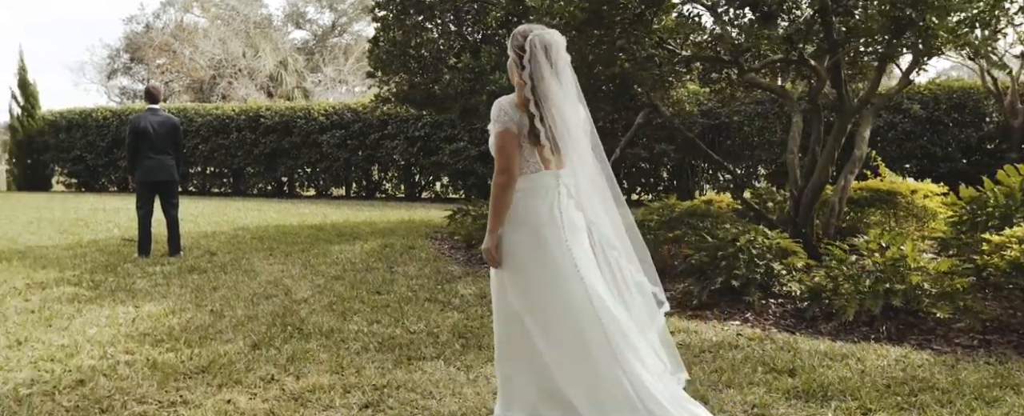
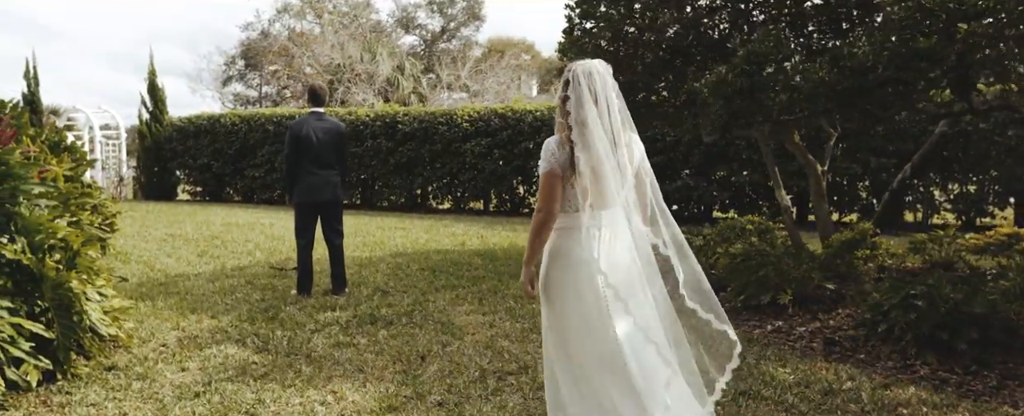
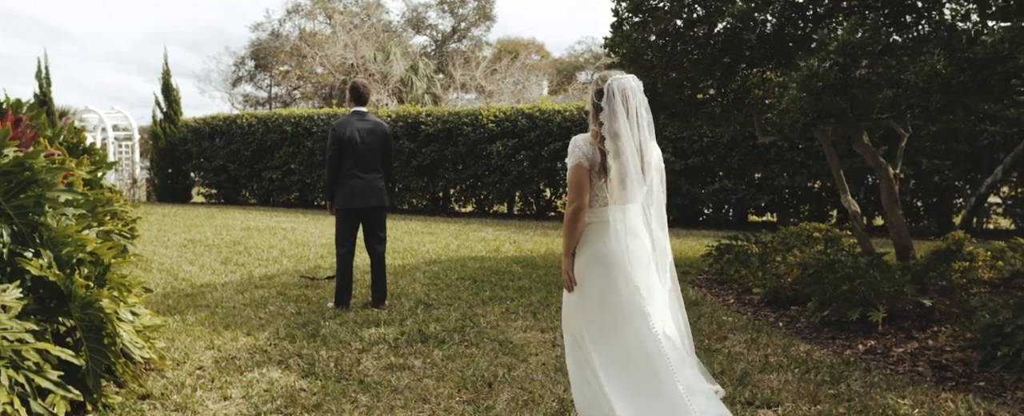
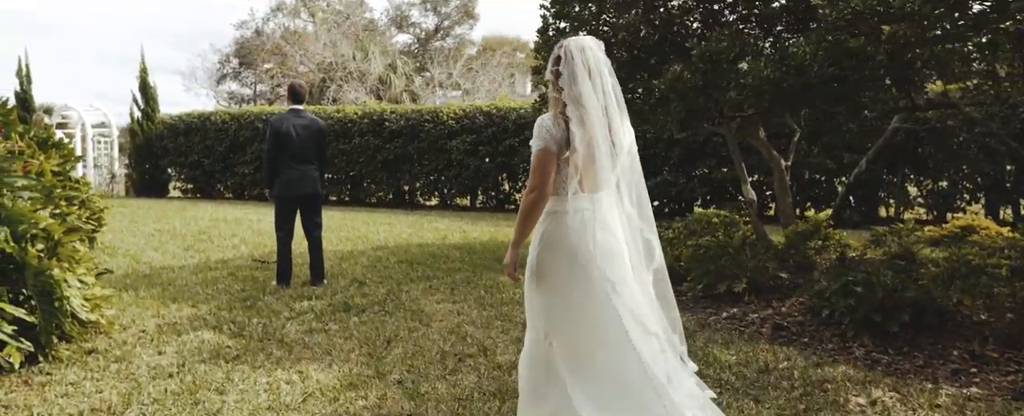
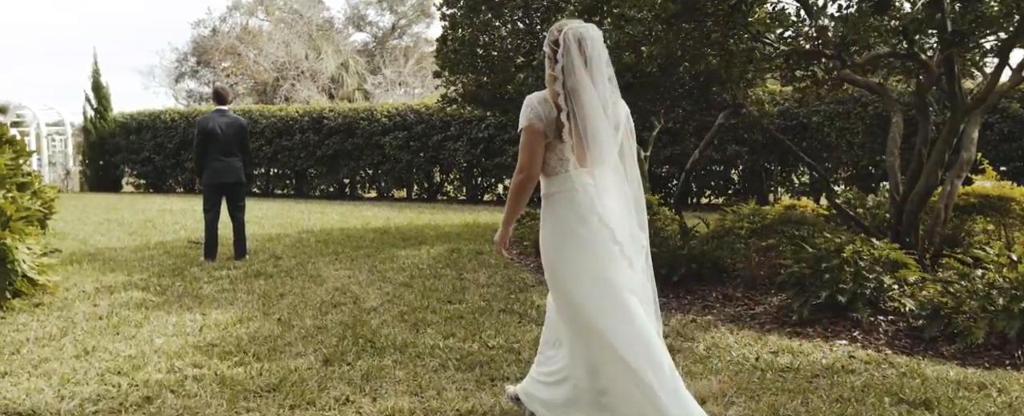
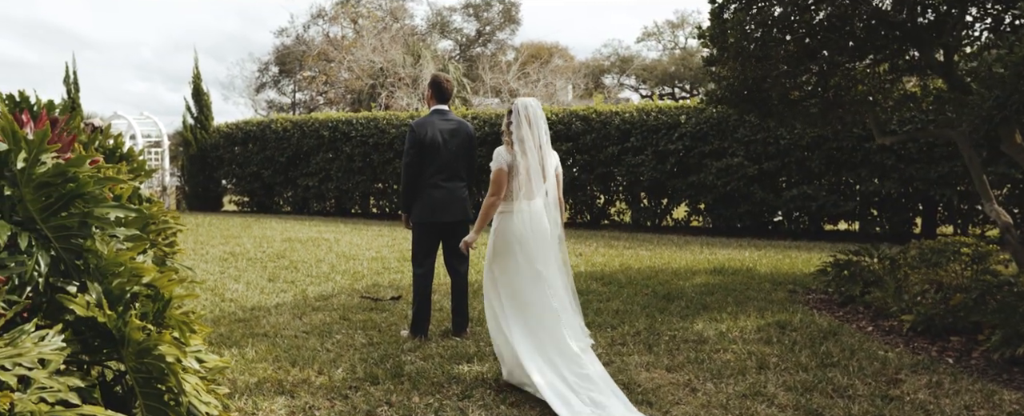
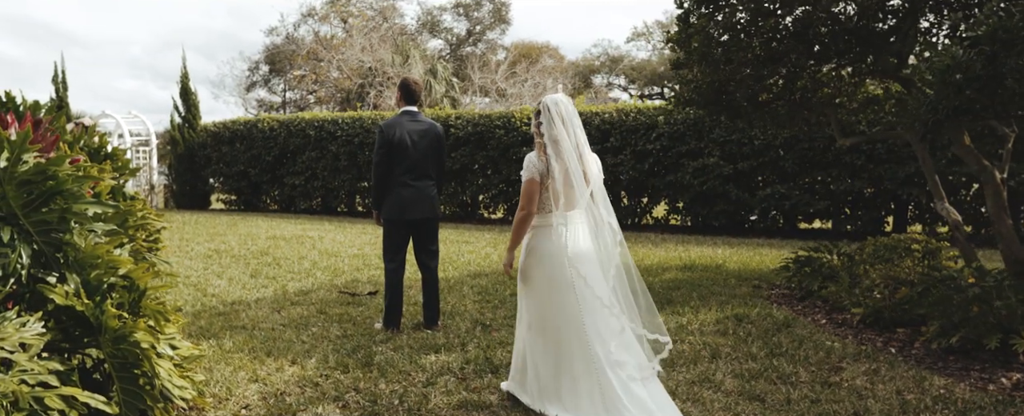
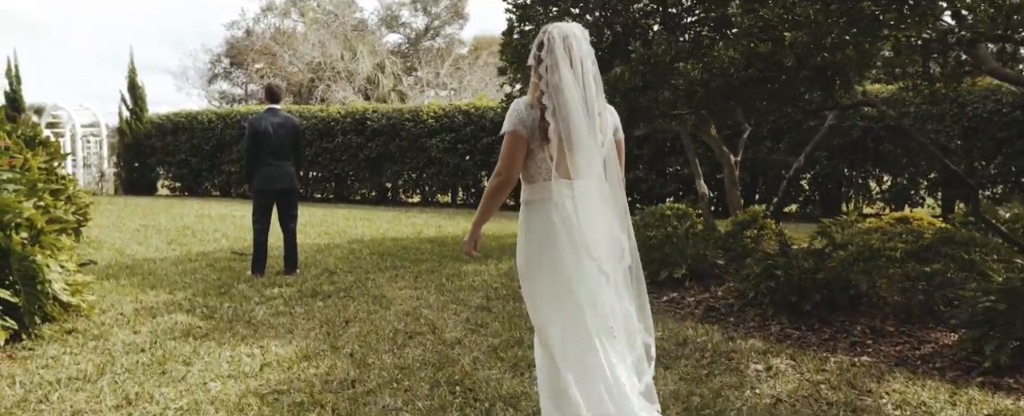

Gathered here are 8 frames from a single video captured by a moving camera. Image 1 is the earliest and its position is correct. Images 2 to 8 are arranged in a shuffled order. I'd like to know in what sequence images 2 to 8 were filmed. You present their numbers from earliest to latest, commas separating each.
5, 8, 4, 2, 3, 7, 6
